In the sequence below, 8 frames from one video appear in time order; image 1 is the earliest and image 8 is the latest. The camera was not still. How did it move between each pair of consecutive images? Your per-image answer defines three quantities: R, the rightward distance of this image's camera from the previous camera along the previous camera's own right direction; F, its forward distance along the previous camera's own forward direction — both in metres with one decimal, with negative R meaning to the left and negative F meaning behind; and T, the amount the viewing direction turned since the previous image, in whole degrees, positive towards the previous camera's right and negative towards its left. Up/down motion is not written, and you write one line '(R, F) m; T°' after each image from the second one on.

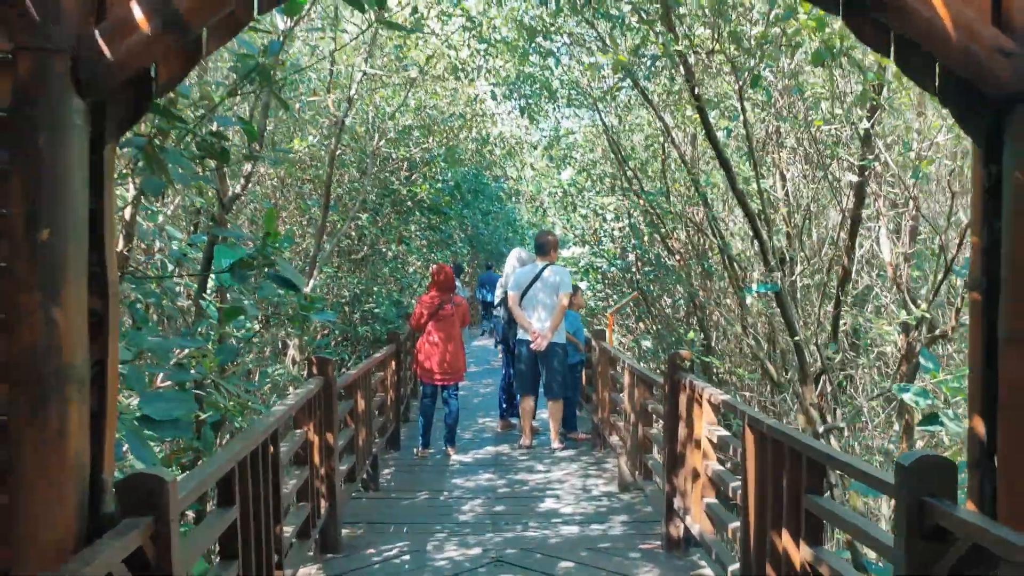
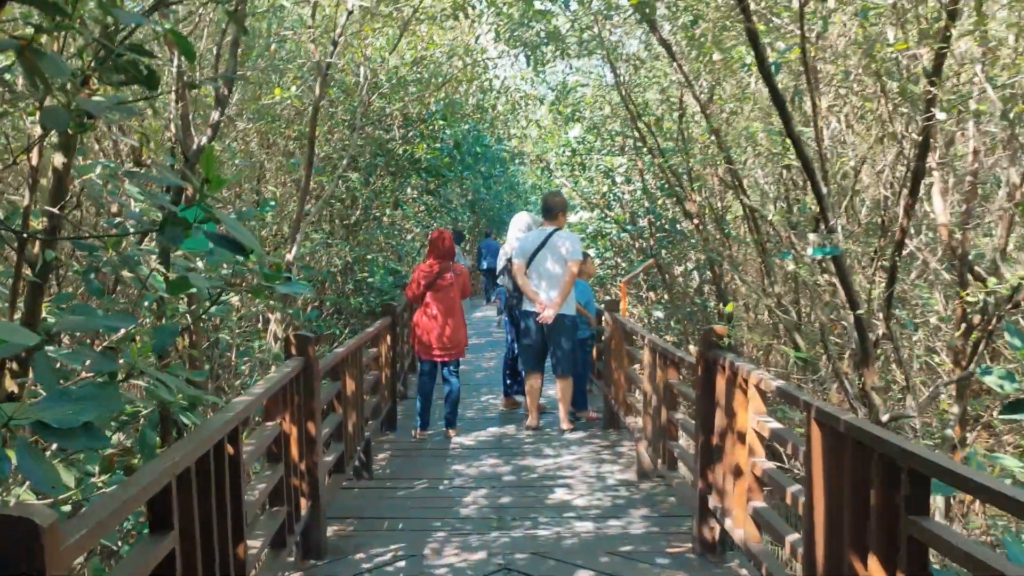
(0.0, +0.7) m; 0°
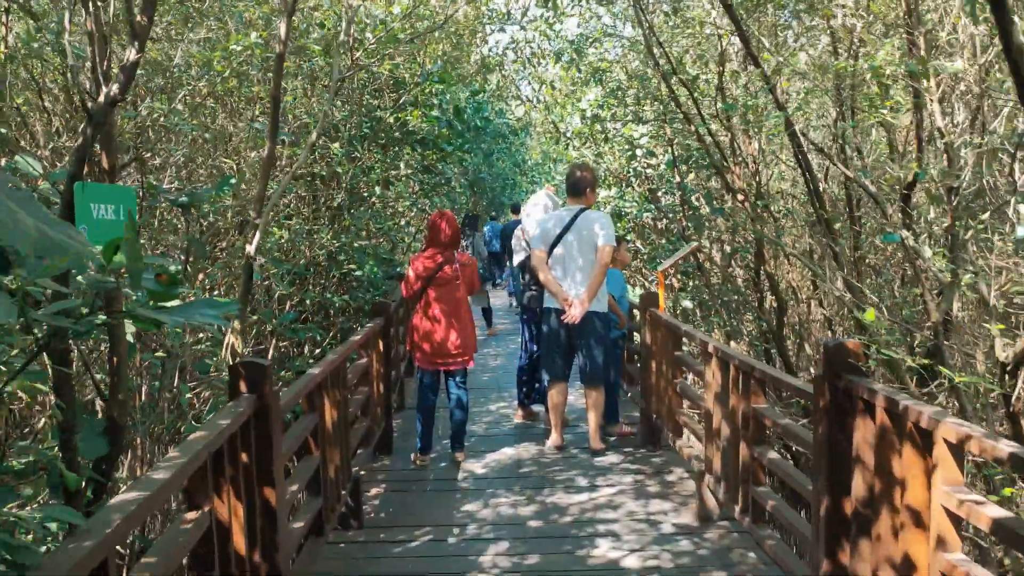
(-0.2, +1.3) m; 0°
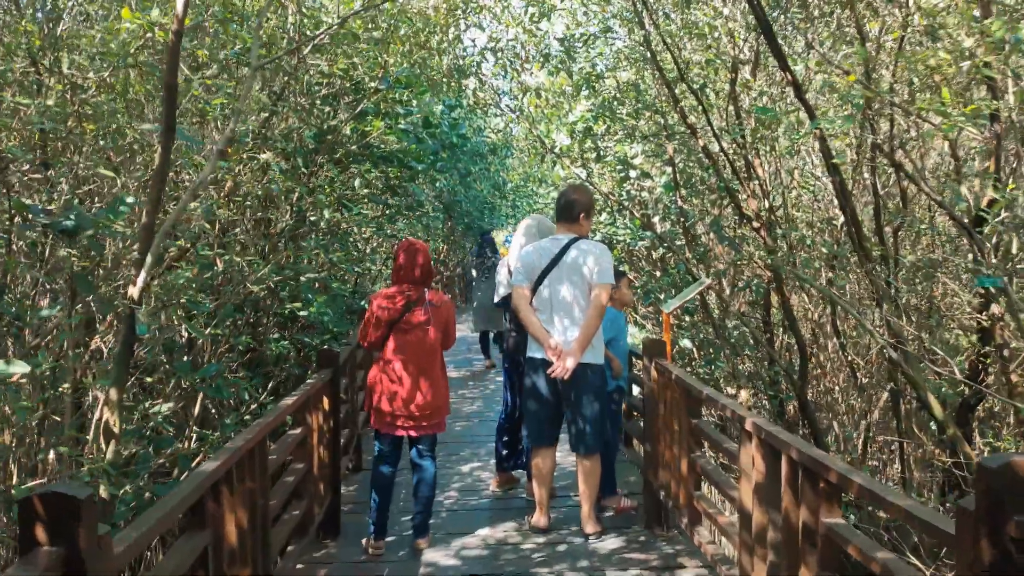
(0.0, +1.1) m; +1°
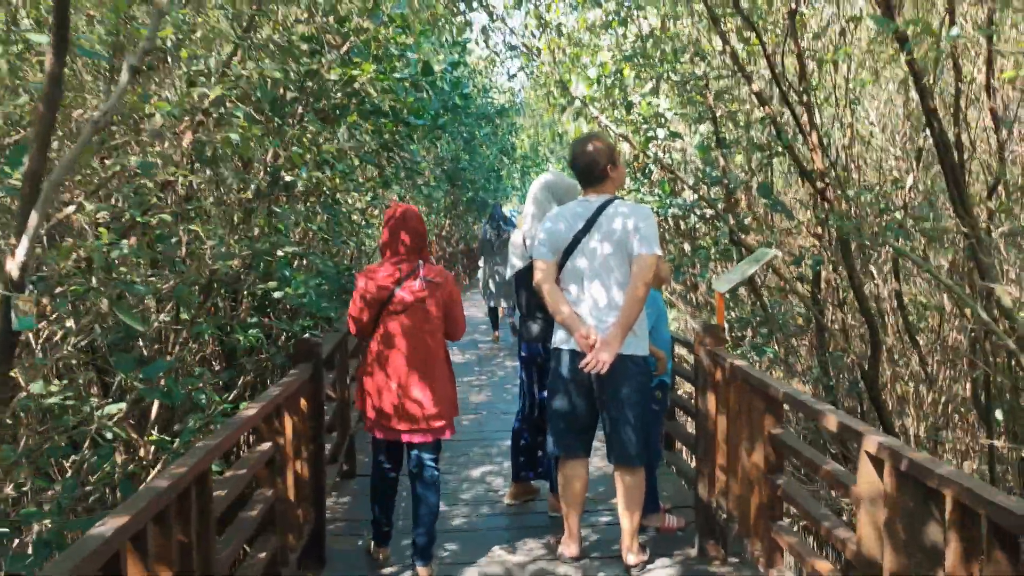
(-0.1, +1.0) m; 0°
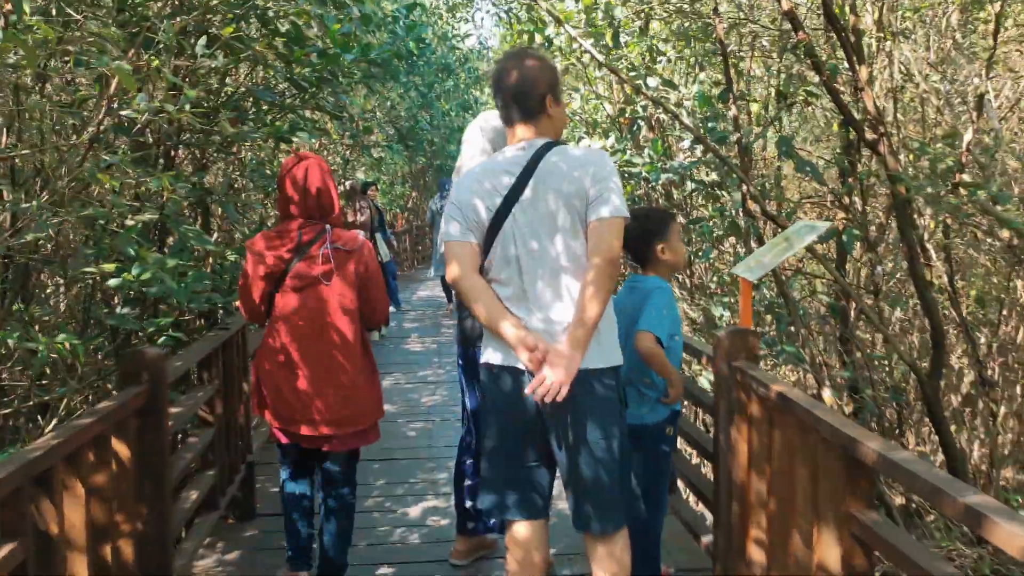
(+0.2, +1.4) m; +2°
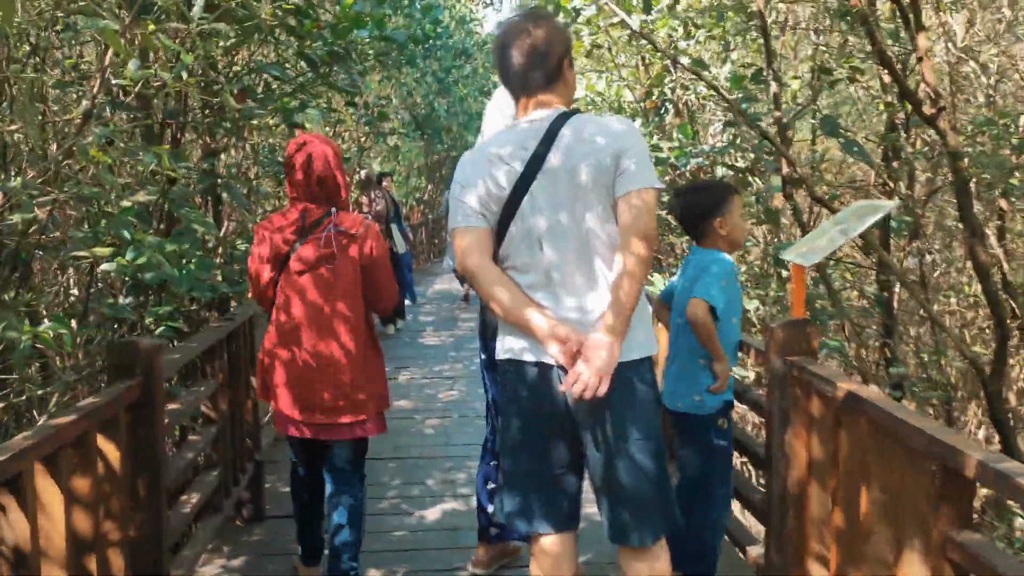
(0.0, +0.3) m; -1°
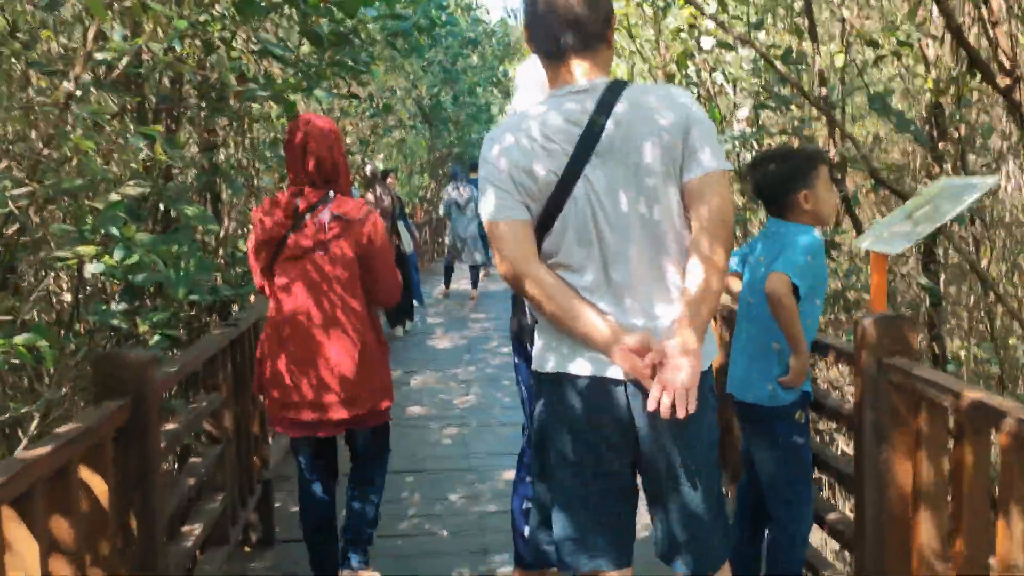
(-0.1, +0.4) m; 0°
